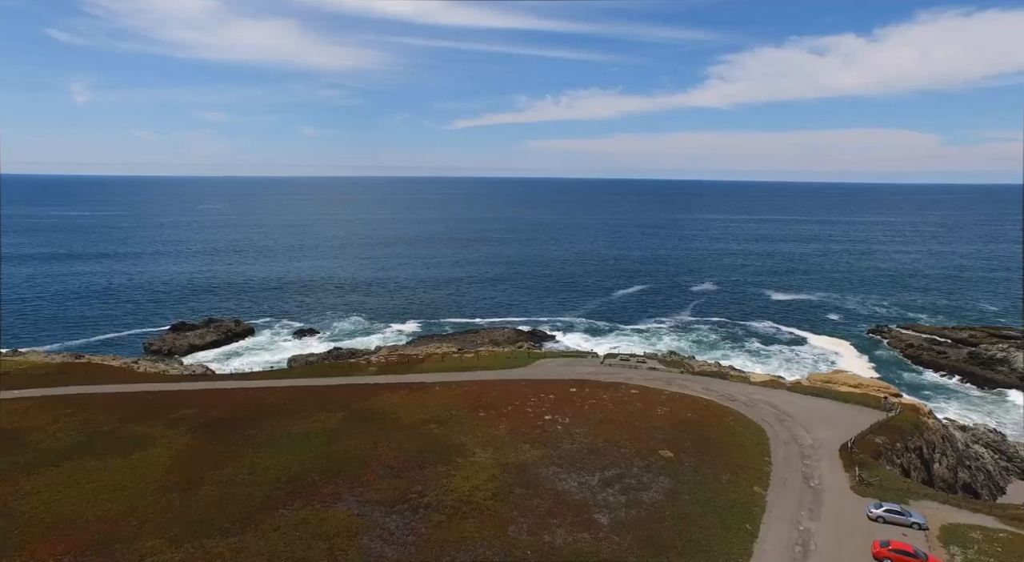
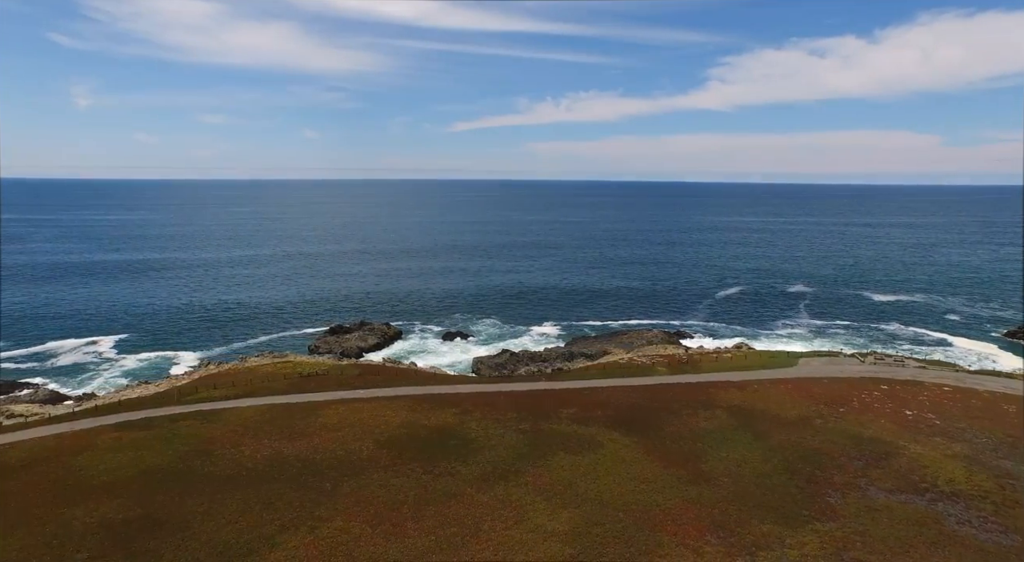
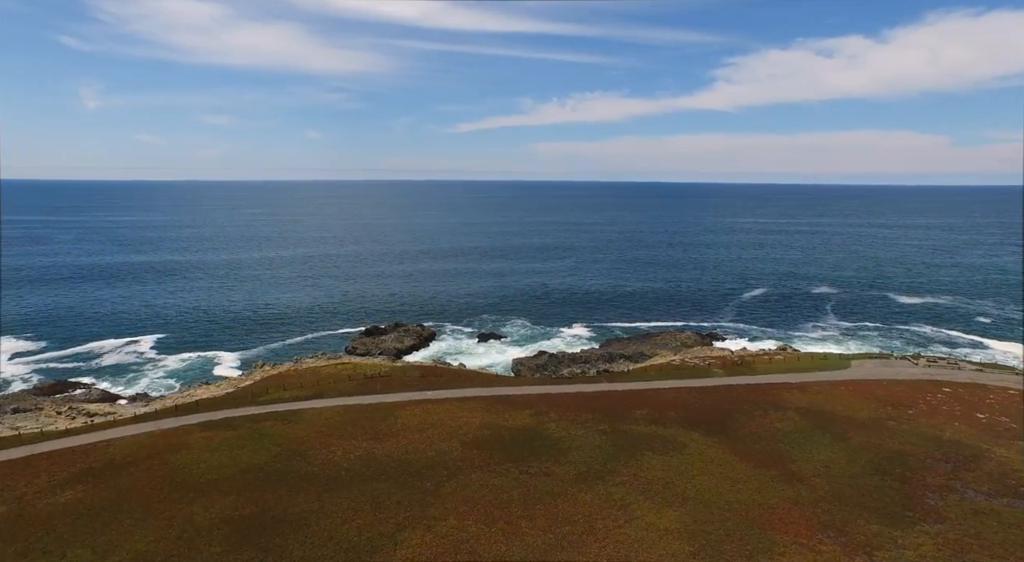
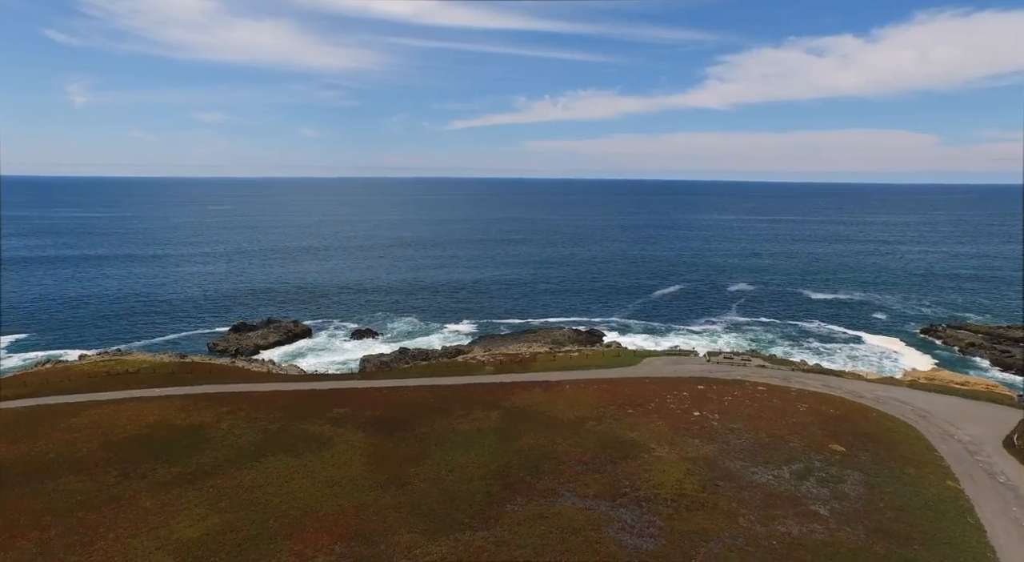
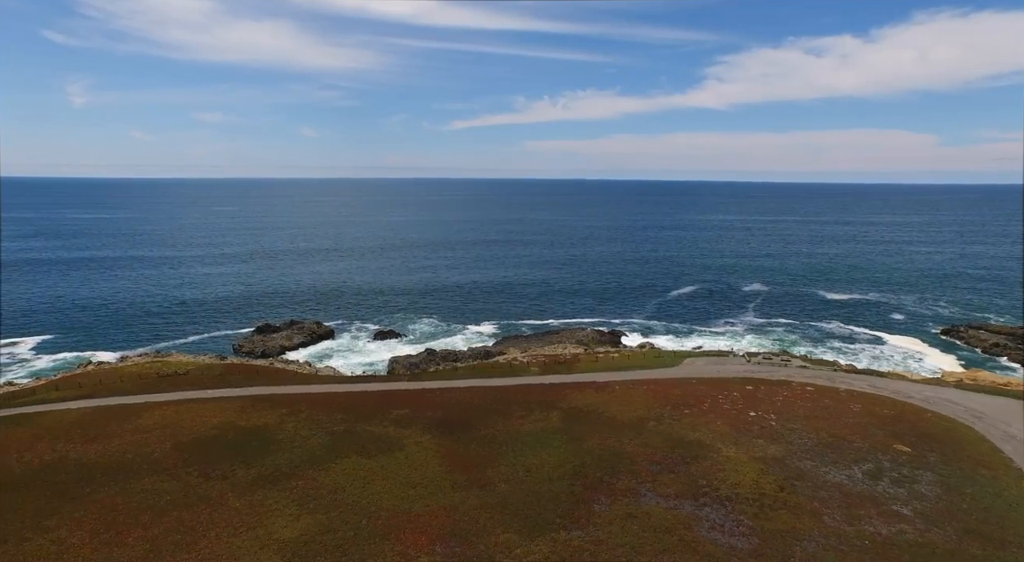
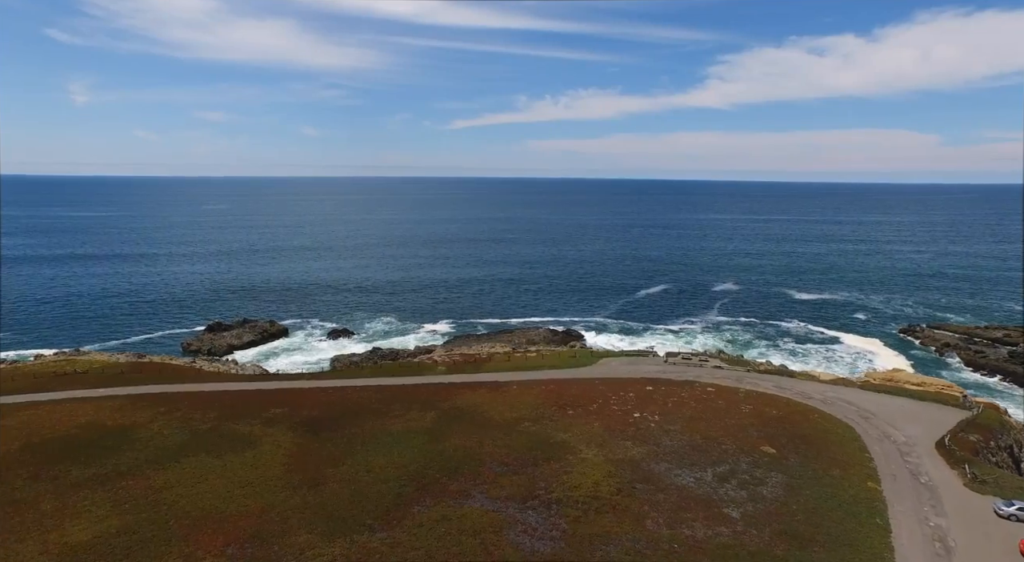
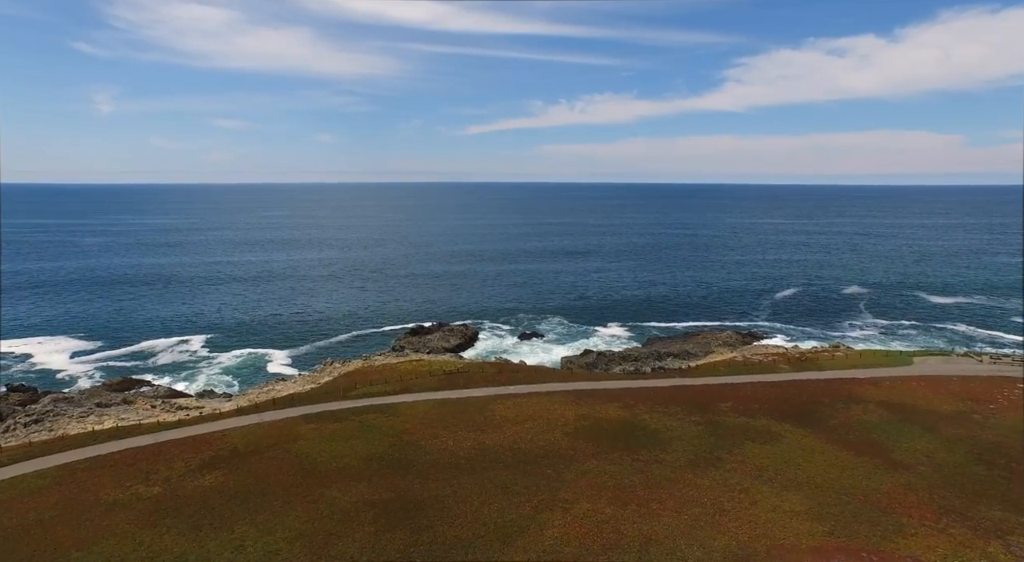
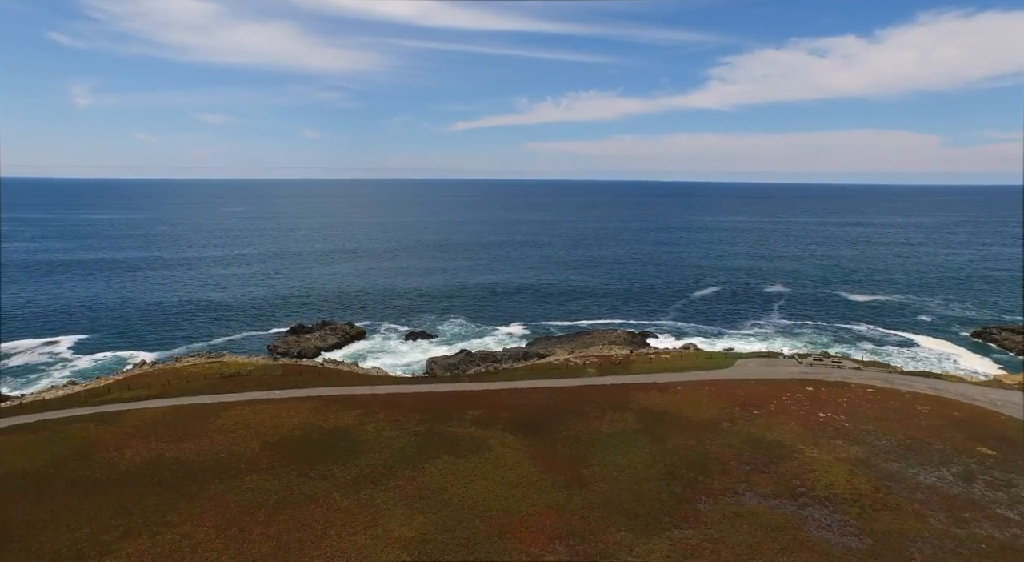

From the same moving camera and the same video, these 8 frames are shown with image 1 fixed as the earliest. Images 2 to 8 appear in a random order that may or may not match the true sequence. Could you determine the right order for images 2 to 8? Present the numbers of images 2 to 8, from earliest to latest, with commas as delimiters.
6, 4, 5, 8, 2, 3, 7
